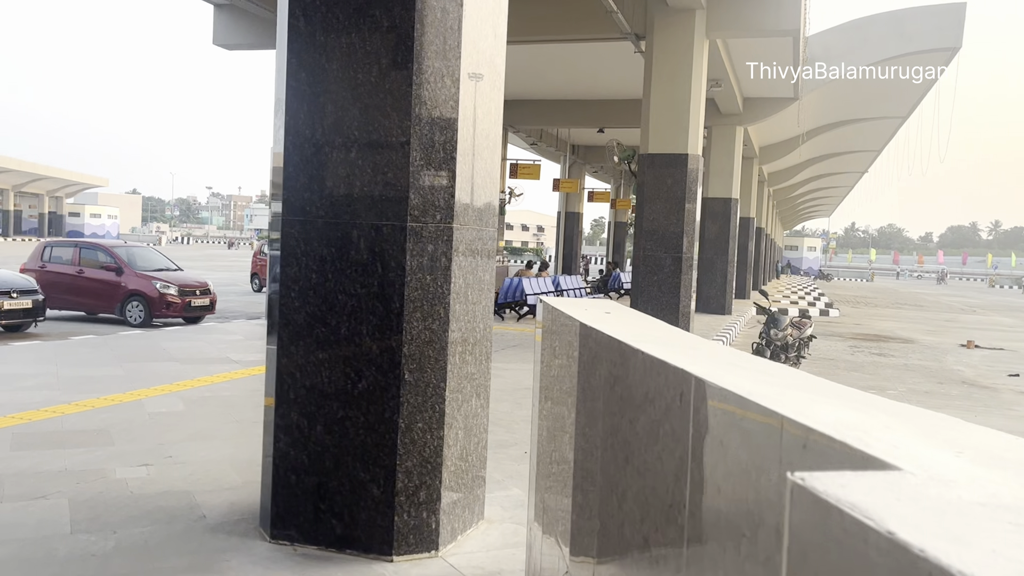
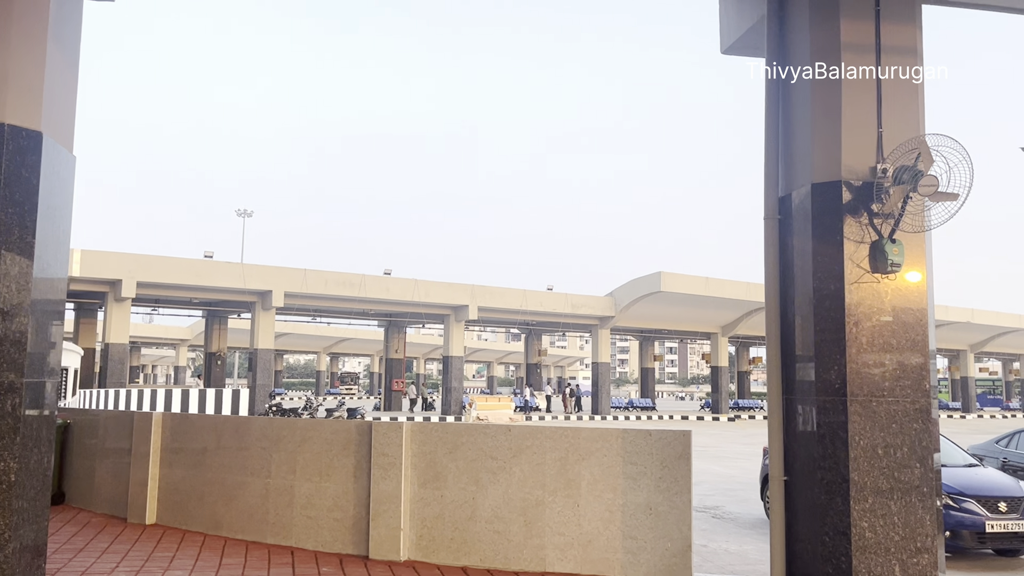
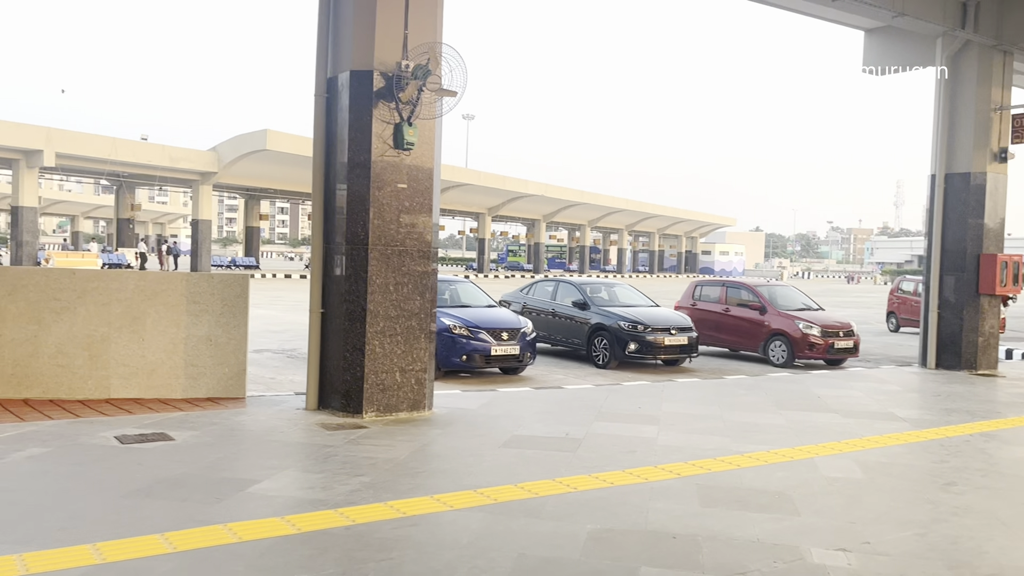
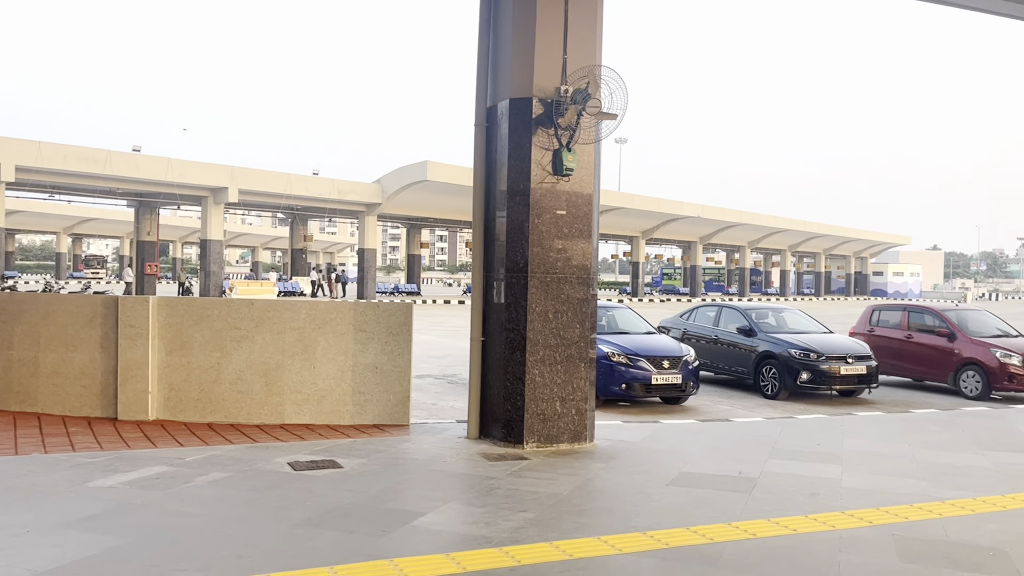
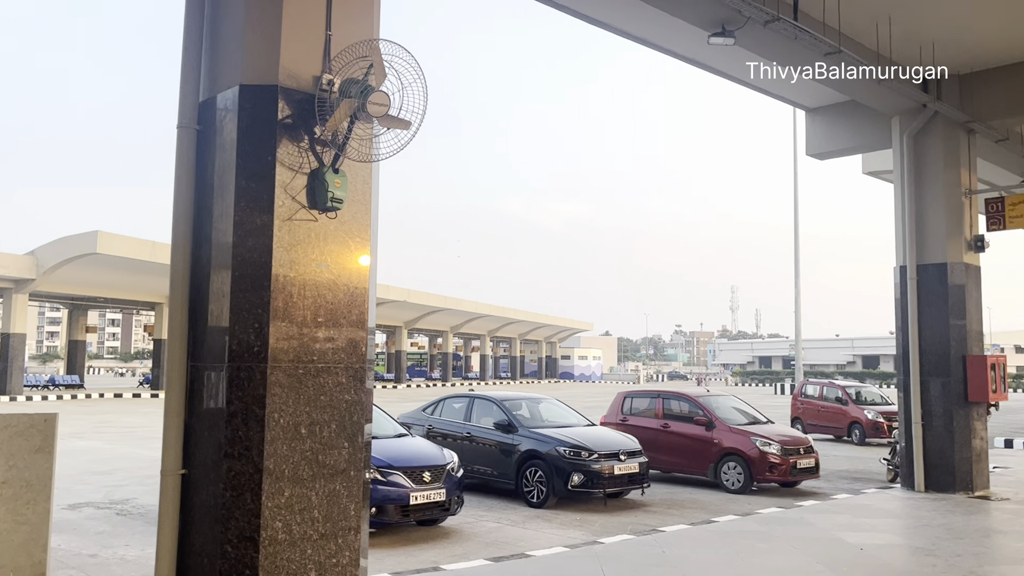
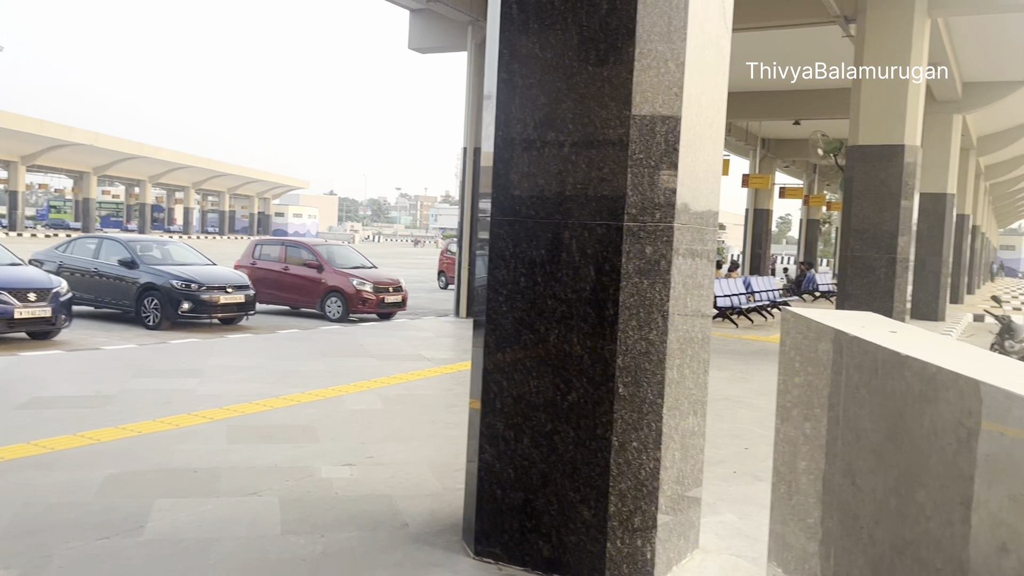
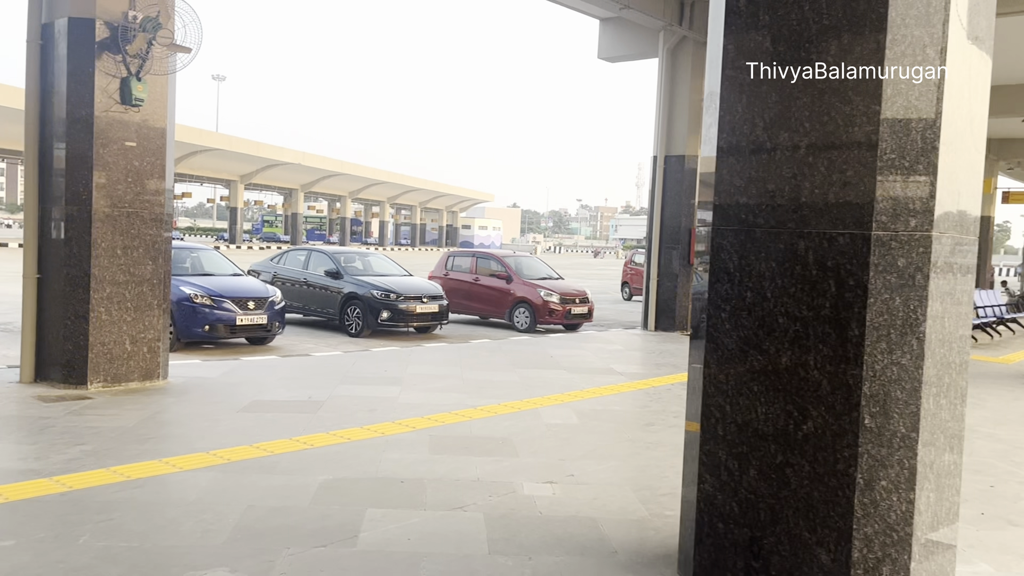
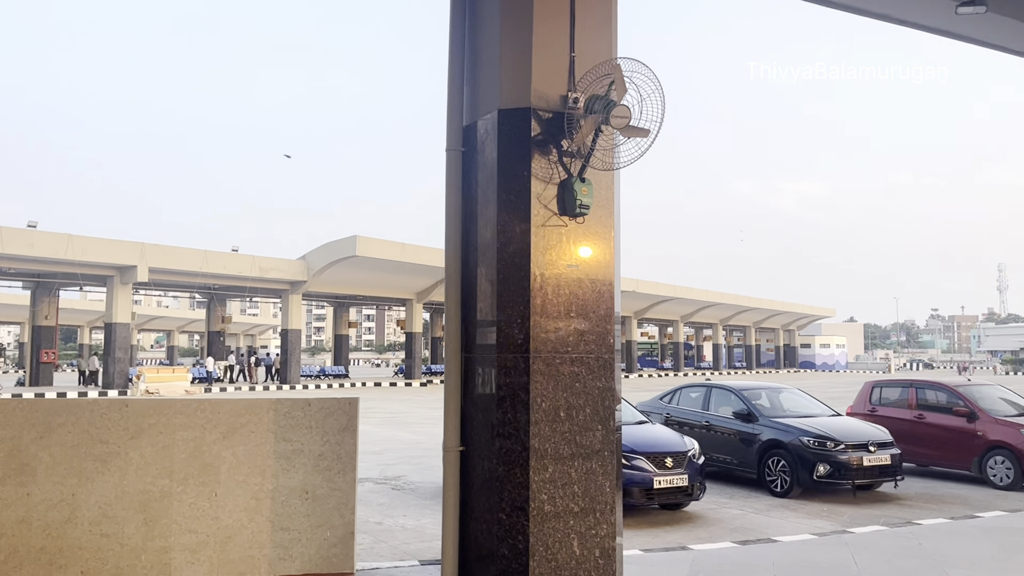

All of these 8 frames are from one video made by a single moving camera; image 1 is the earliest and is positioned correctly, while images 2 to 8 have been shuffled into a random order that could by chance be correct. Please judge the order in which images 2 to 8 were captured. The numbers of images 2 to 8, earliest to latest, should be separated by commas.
6, 7, 3, 4, 2, 8, 5
